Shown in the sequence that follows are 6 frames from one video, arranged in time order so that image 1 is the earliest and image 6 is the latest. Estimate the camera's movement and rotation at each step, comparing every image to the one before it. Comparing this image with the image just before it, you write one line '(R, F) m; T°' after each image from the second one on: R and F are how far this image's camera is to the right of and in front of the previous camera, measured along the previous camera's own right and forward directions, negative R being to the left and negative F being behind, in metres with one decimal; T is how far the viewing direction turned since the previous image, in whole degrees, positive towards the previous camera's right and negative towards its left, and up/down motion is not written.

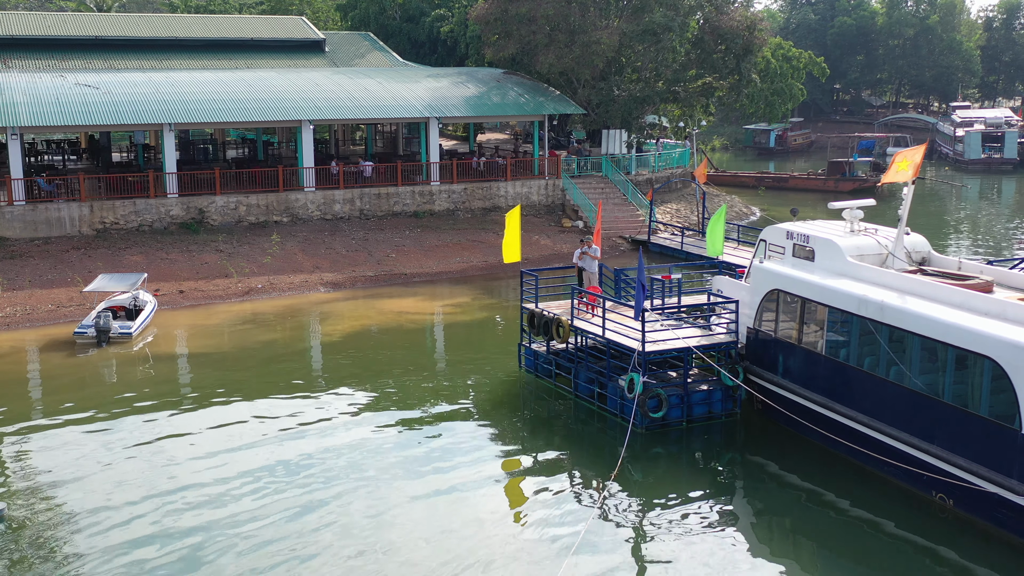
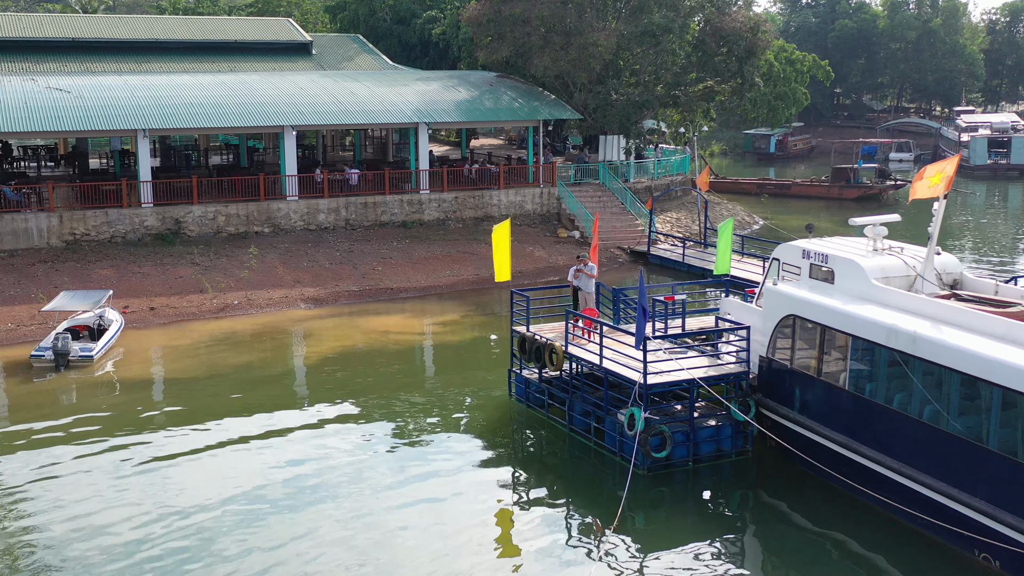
(+0.1, +1.5) m; 0°
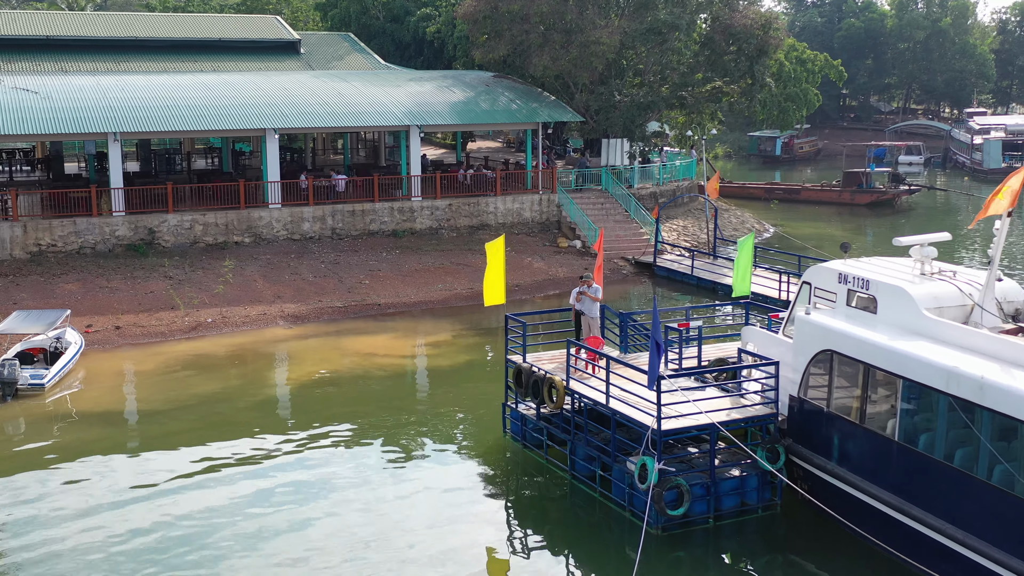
(+0.1, +1.8) m; 0°
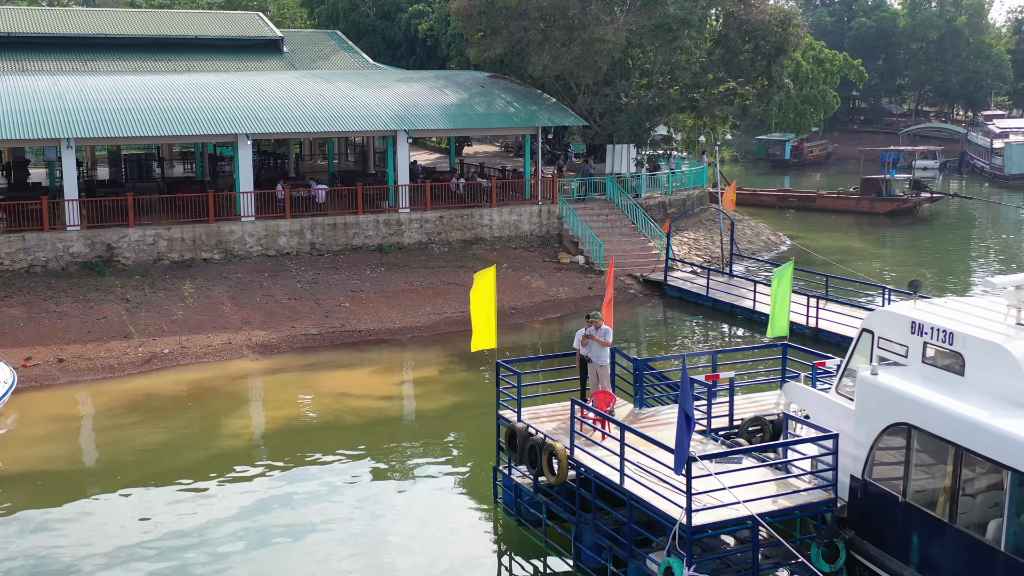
(+0.1, +2.5) m; 0°
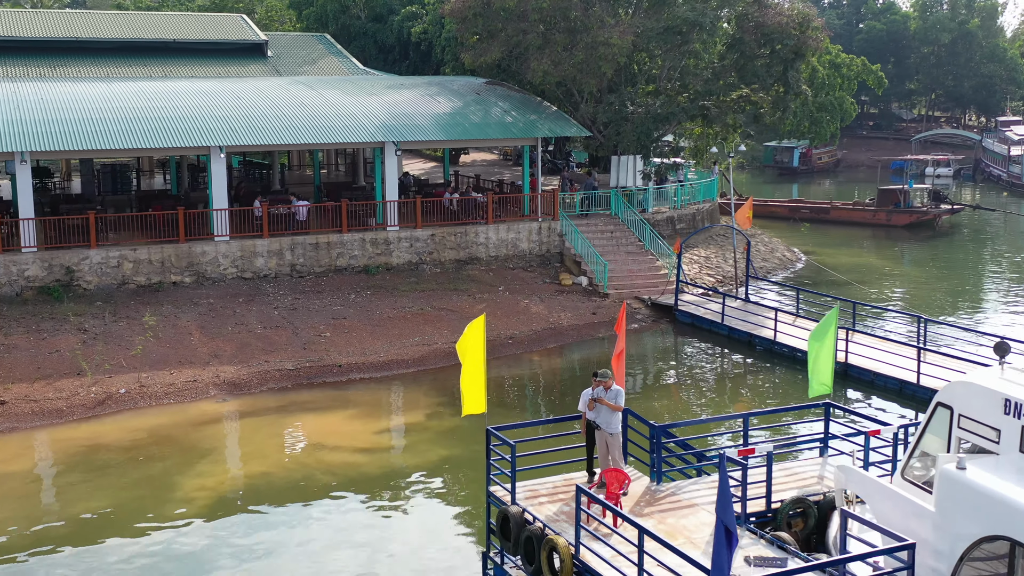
(+0.1, +2.0) m; 0°
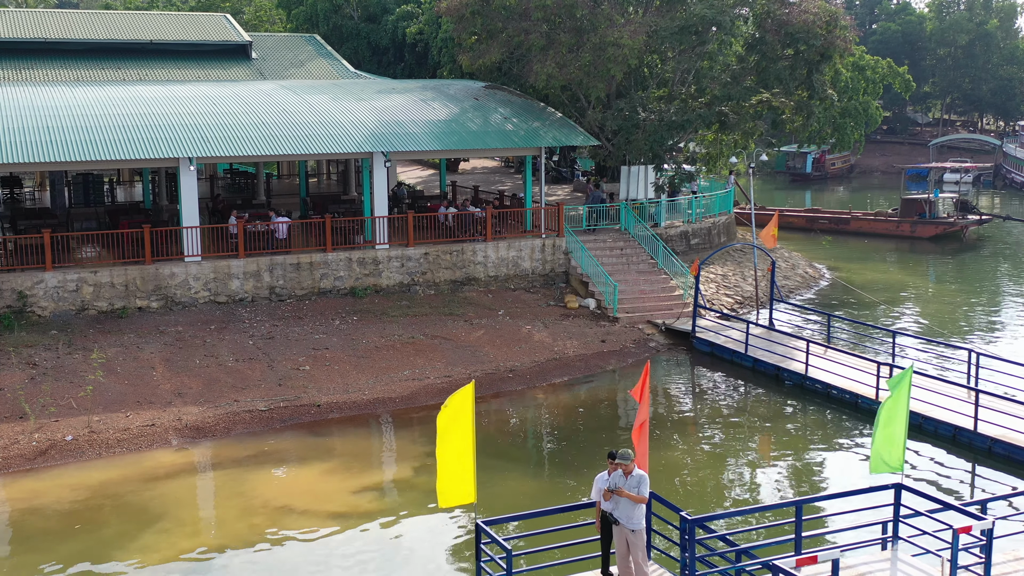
(+0.1, +2.1) m; 0°
